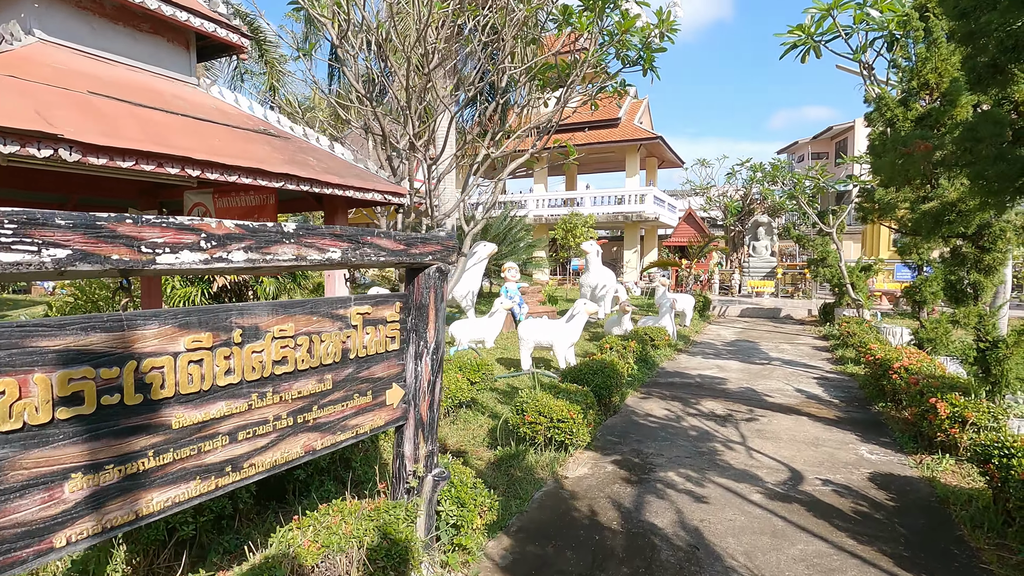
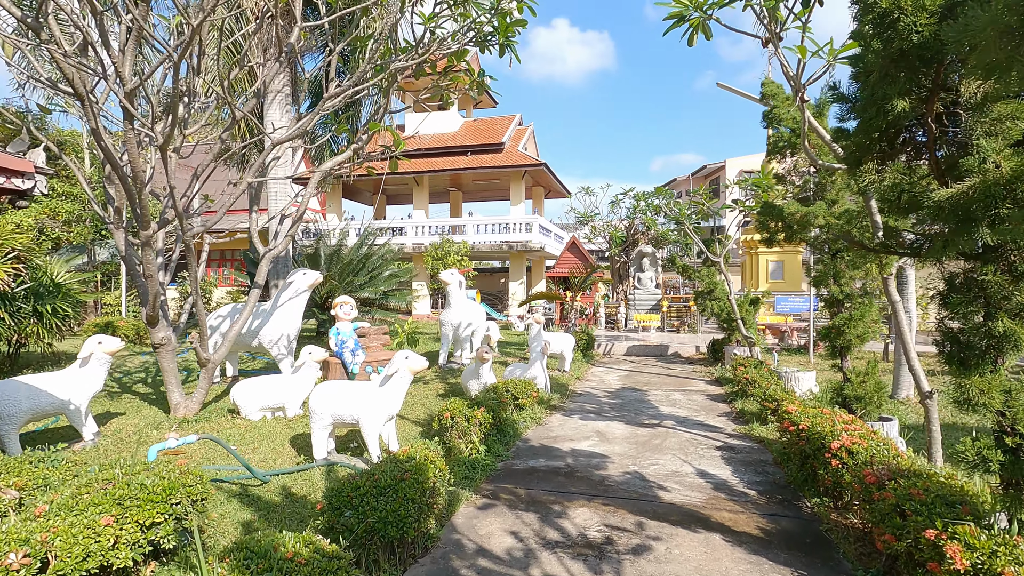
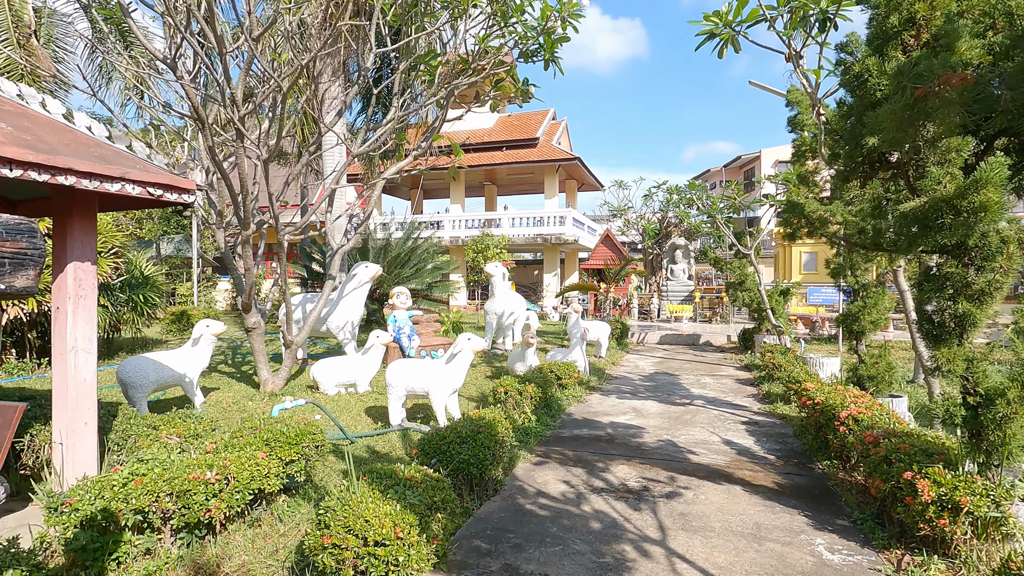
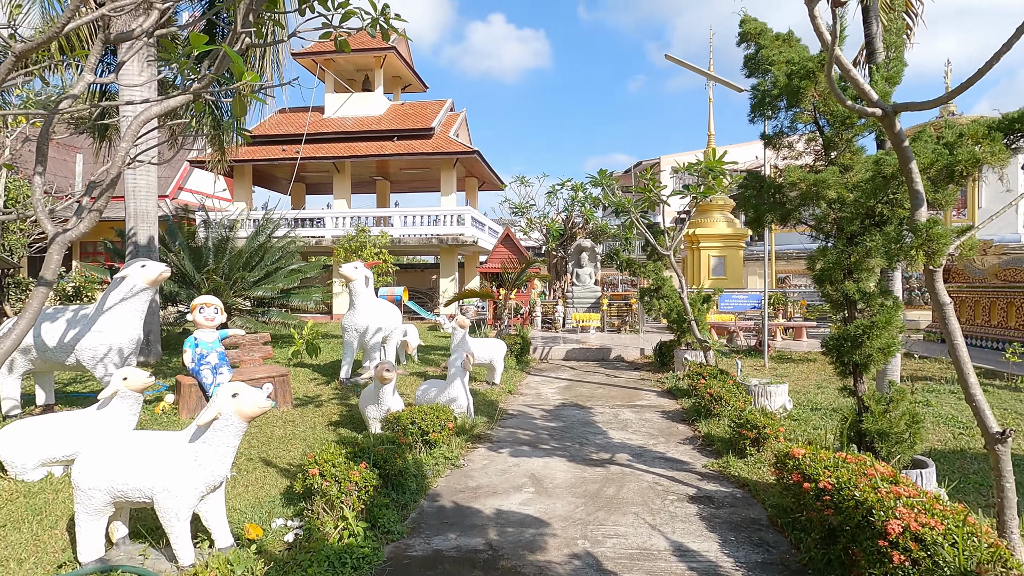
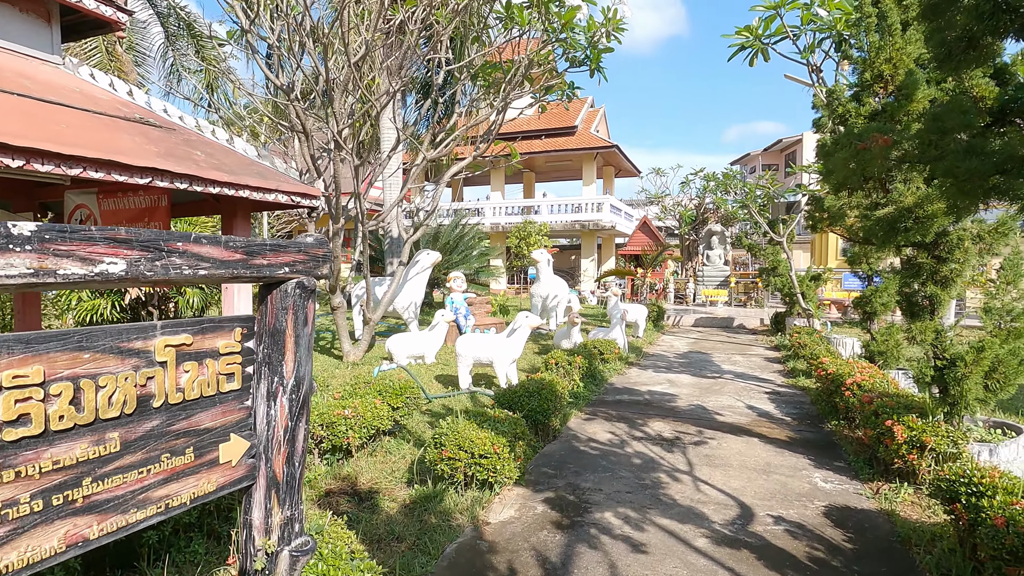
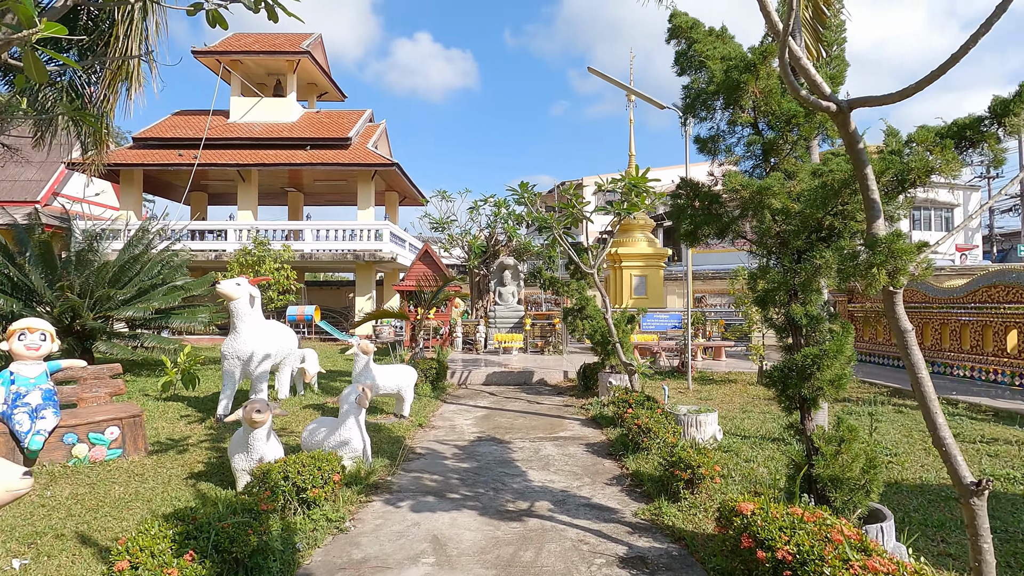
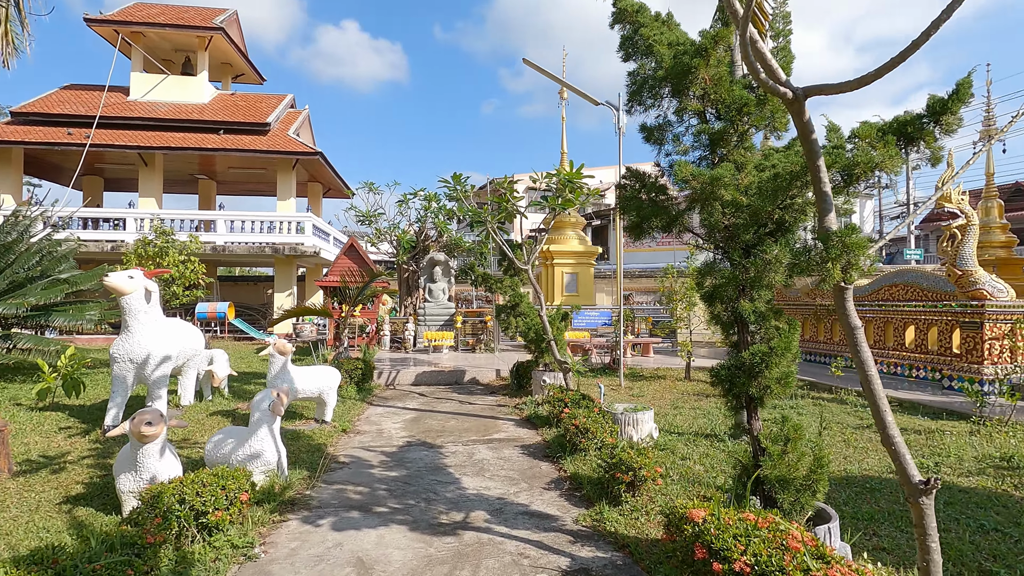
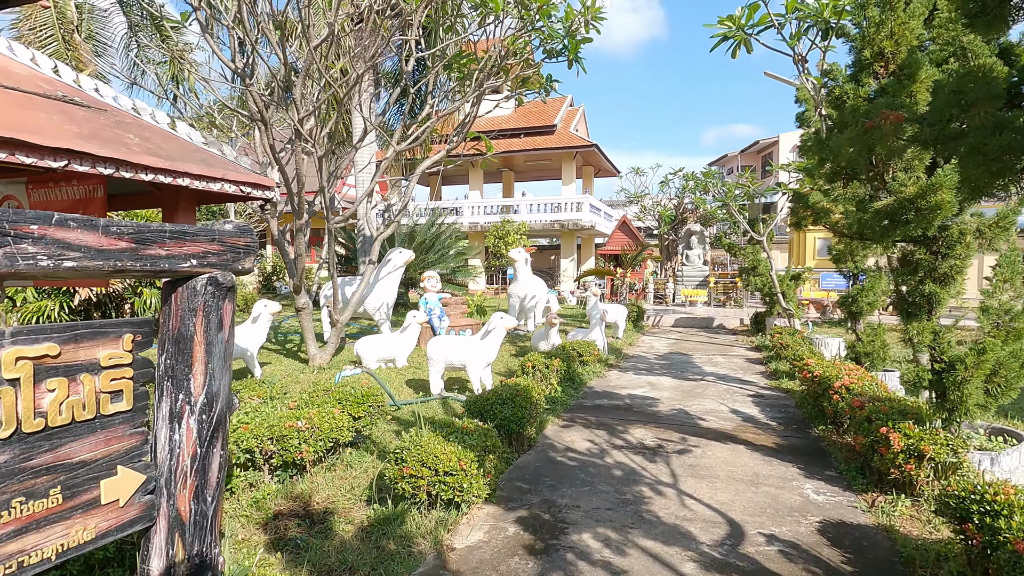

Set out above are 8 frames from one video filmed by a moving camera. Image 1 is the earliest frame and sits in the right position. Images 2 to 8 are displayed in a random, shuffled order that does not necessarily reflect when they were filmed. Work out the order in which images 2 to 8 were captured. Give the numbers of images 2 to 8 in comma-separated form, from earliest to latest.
5, 8, 3, 2, 4, 6, 7
